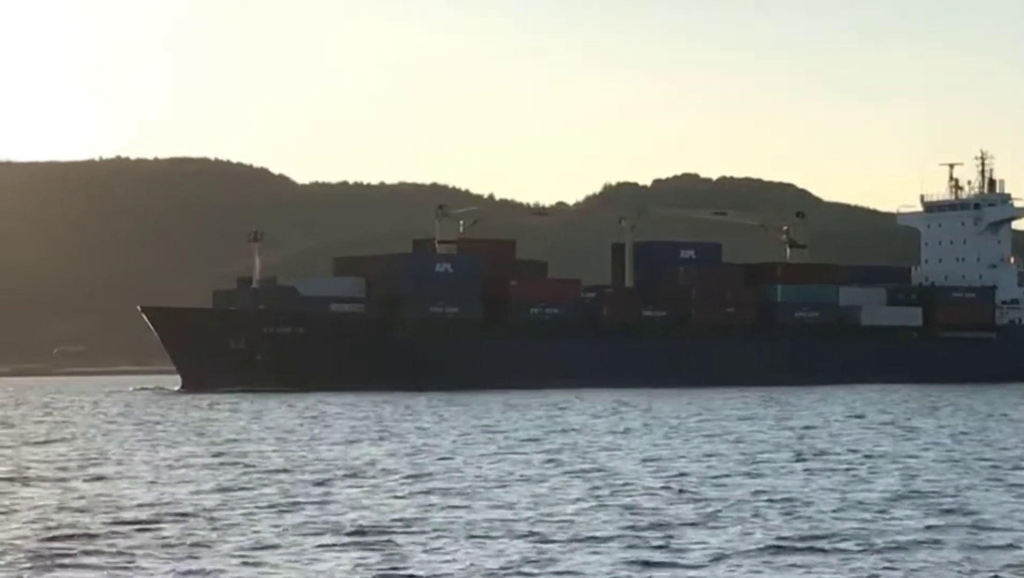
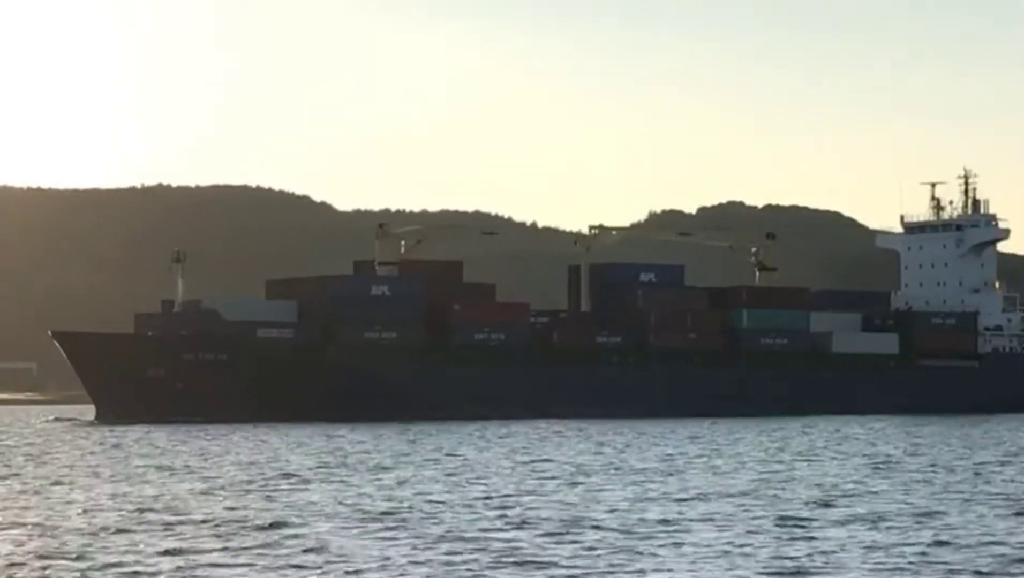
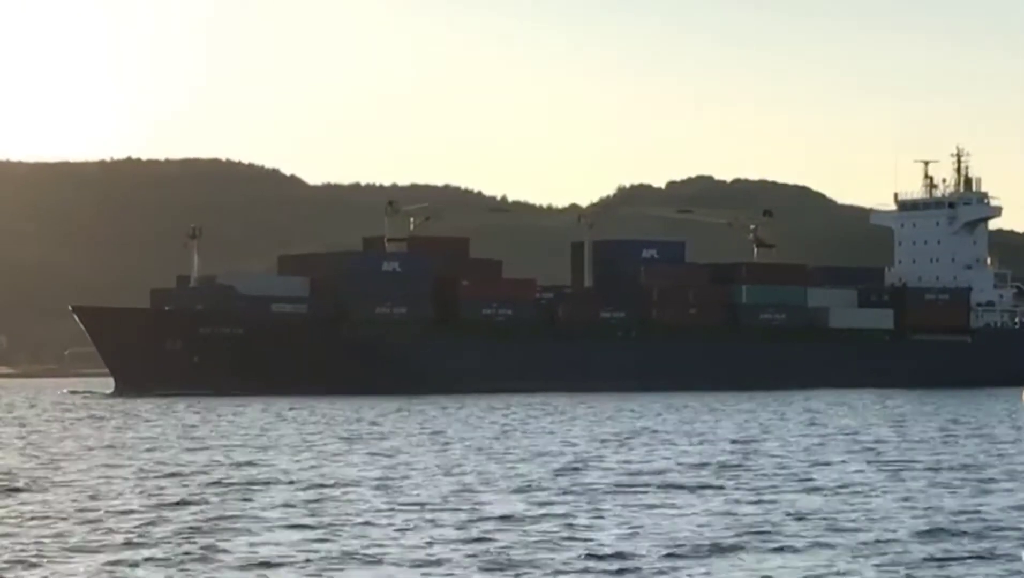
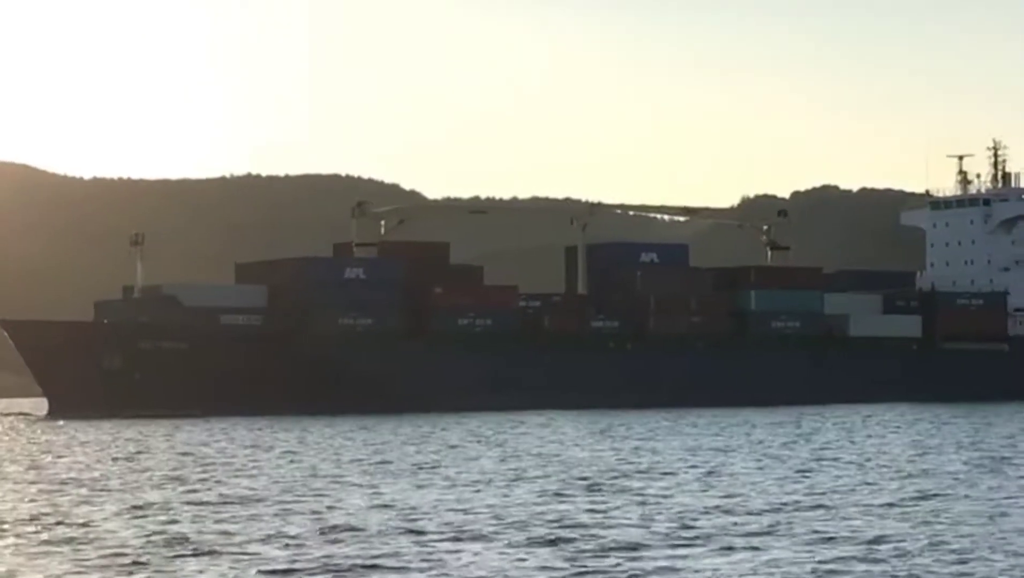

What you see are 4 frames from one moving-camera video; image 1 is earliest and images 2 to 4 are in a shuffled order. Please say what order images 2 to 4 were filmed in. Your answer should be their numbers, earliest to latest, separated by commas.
3, 2, 4
